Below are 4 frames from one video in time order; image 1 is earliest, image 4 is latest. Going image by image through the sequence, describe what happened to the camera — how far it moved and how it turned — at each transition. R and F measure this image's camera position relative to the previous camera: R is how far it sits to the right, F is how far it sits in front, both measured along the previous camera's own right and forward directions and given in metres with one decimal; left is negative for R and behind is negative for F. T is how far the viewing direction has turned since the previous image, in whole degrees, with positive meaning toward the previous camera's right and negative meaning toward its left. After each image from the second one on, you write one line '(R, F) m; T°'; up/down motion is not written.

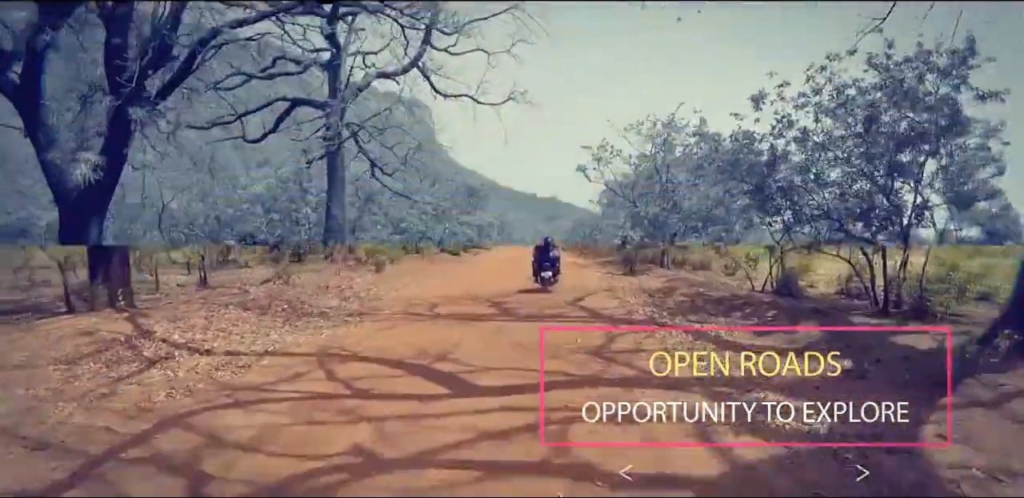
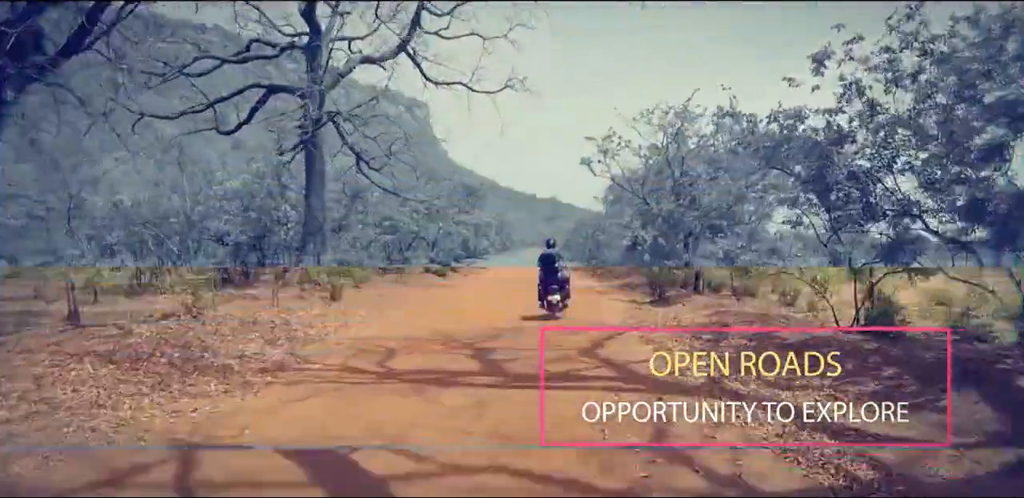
(0.0, +1.4) m; 0°
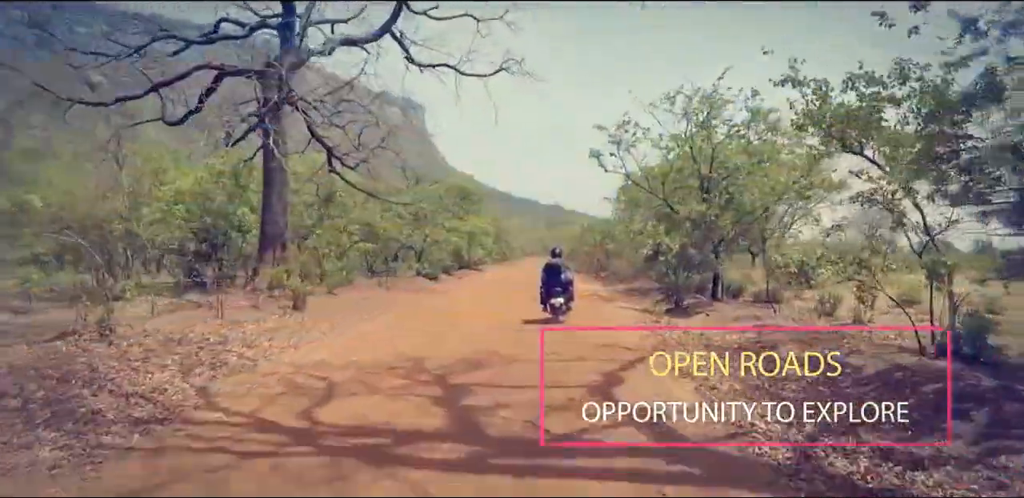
(0.0, +0.9) m; 0°
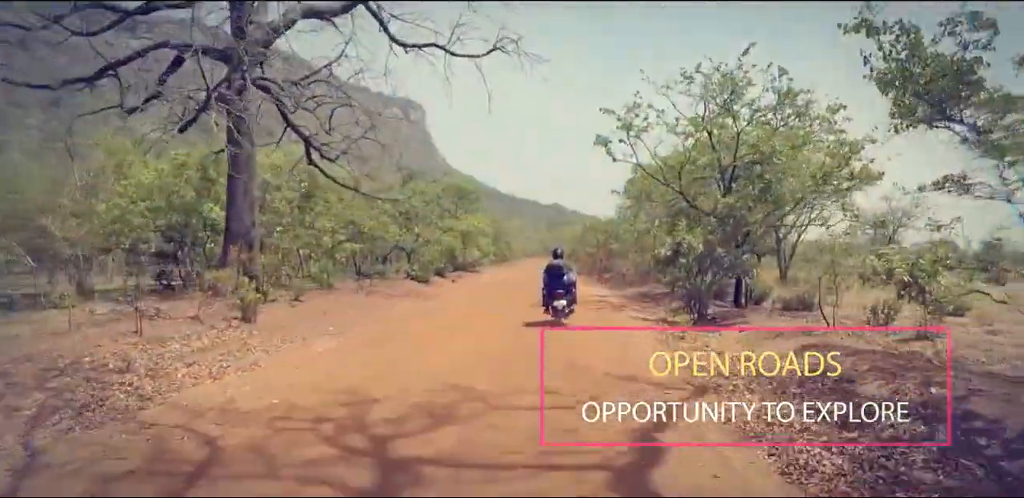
(0.0, +0.9) m; 0°
